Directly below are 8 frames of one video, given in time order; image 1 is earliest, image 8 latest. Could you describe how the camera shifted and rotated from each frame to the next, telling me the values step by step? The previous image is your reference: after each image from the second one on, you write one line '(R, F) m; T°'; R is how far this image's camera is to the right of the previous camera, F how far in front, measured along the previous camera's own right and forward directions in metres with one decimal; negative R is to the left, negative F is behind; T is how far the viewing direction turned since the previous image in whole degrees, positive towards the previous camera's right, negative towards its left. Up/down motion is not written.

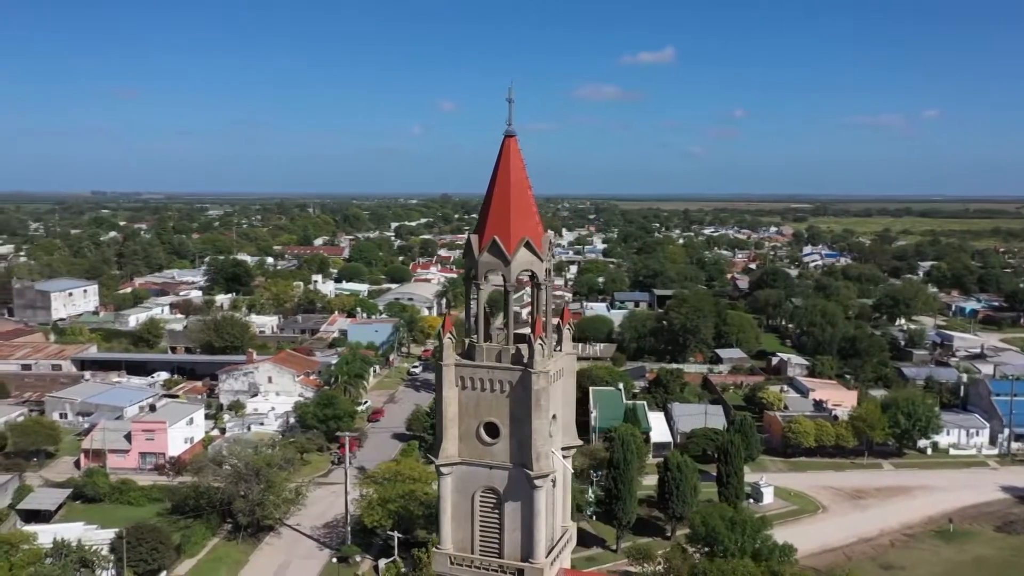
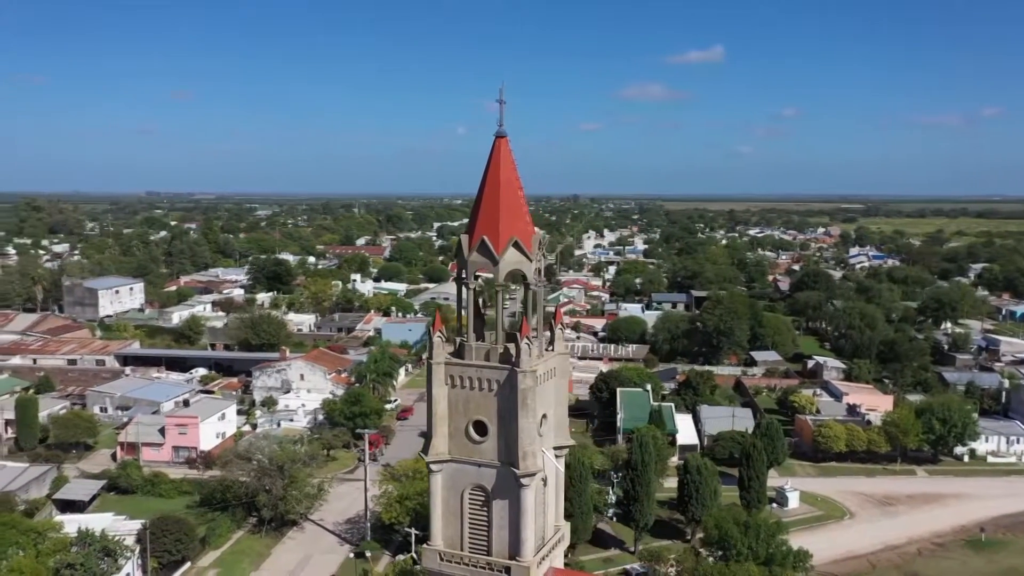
(+0.5, 0.0) m; -3°
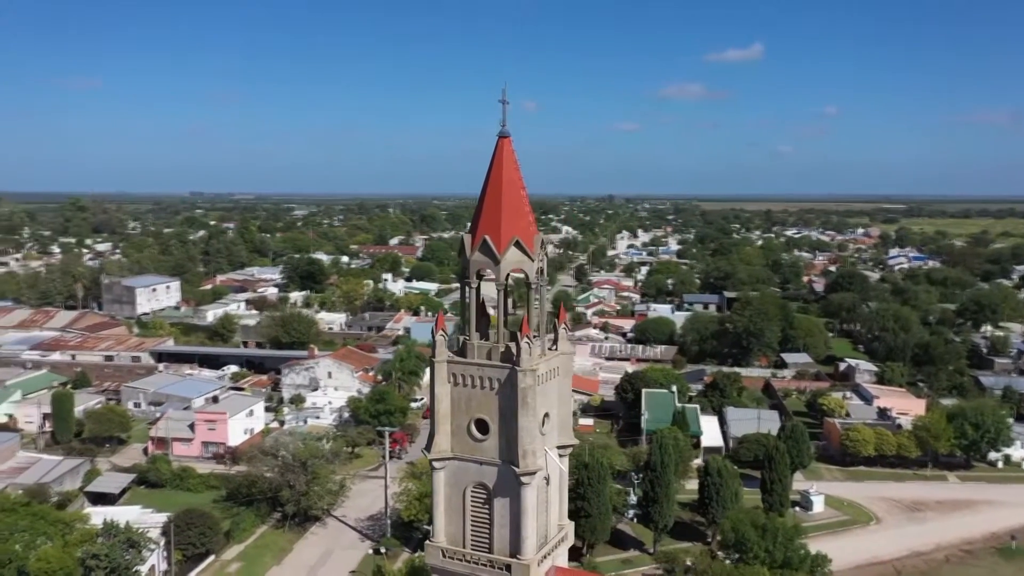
(+0.3, 0.0) m; -2°
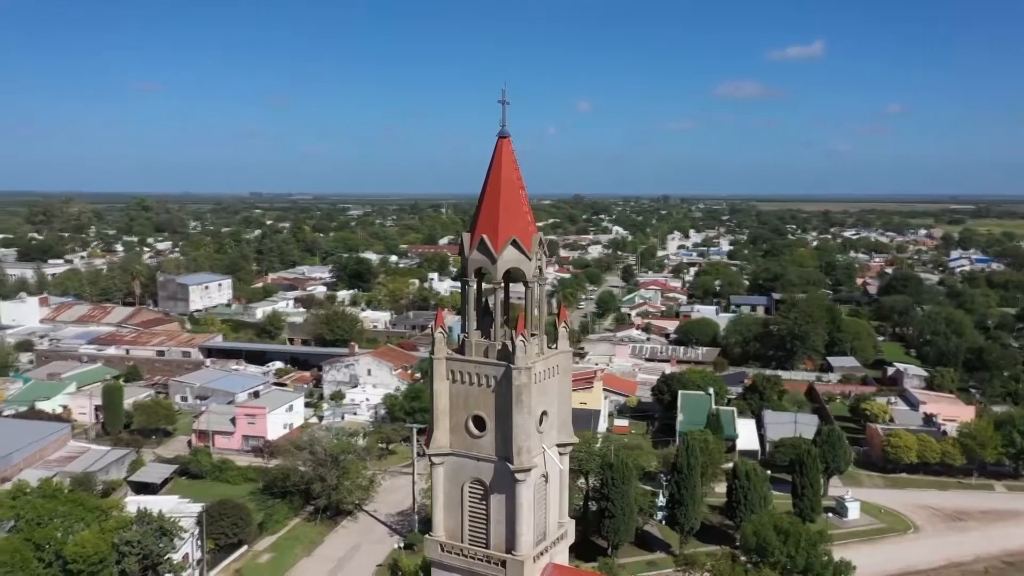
(+0.5, -0.1) m; -4°
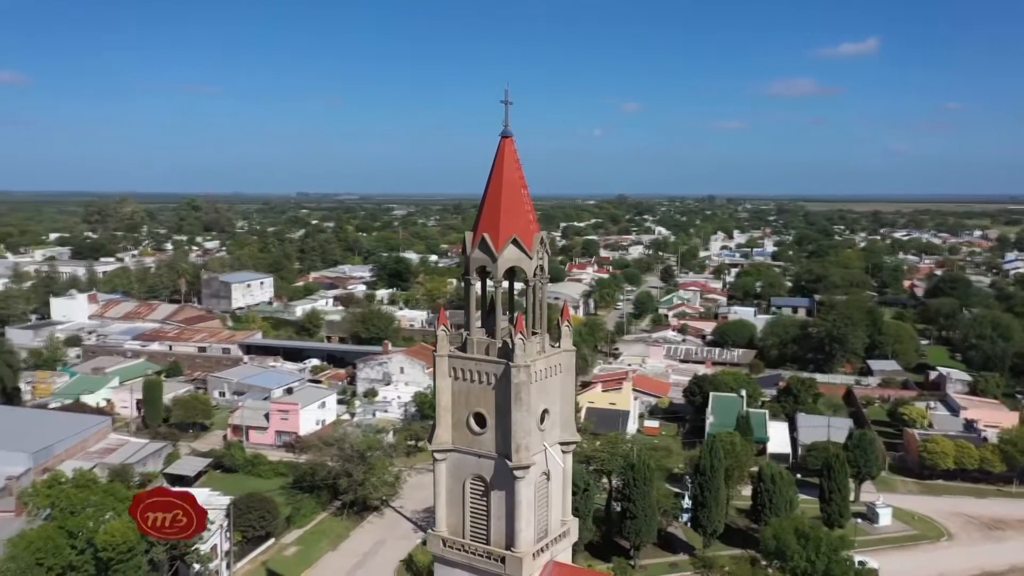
(+0.4, -0.1) m; -3°
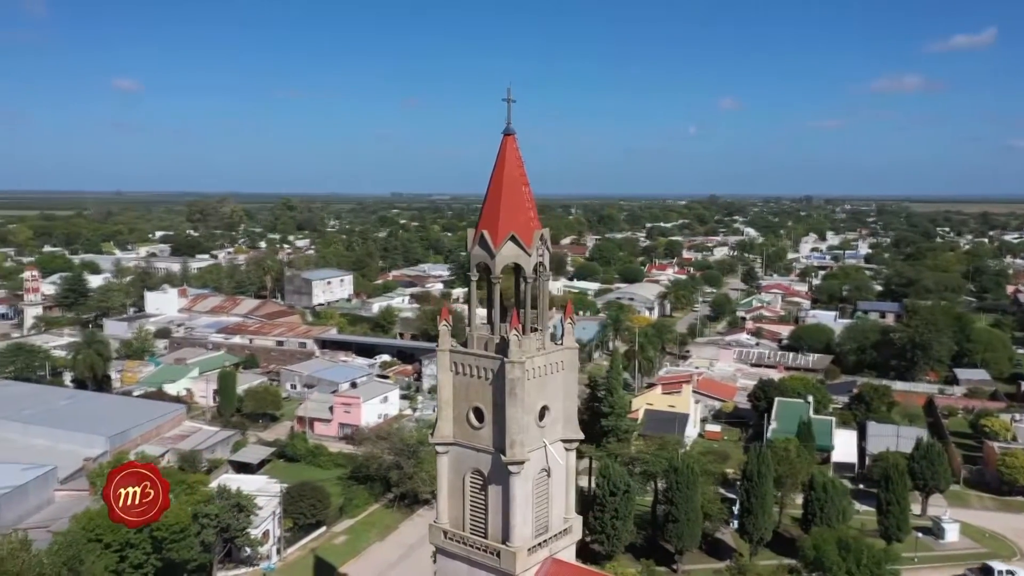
(+0.9, 0.0) m; -6°
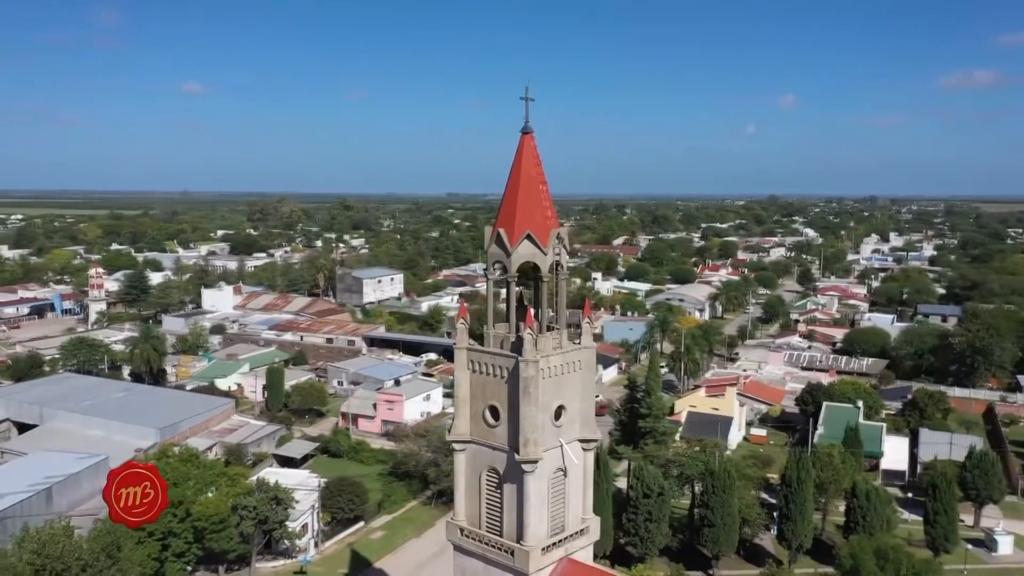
(+0.4, 0.0) m; -4°
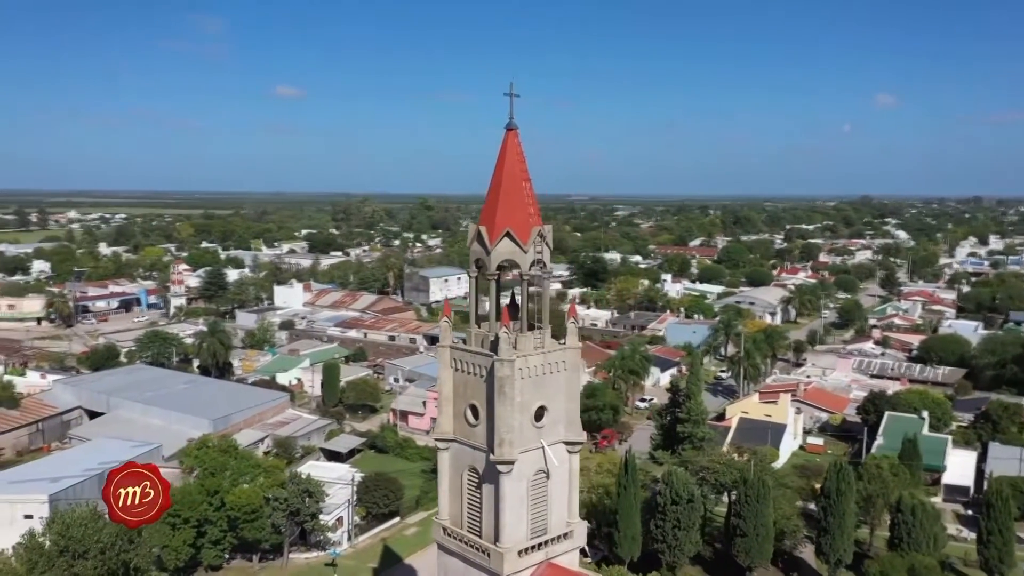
(+1.0, +0.2) m; -6°
